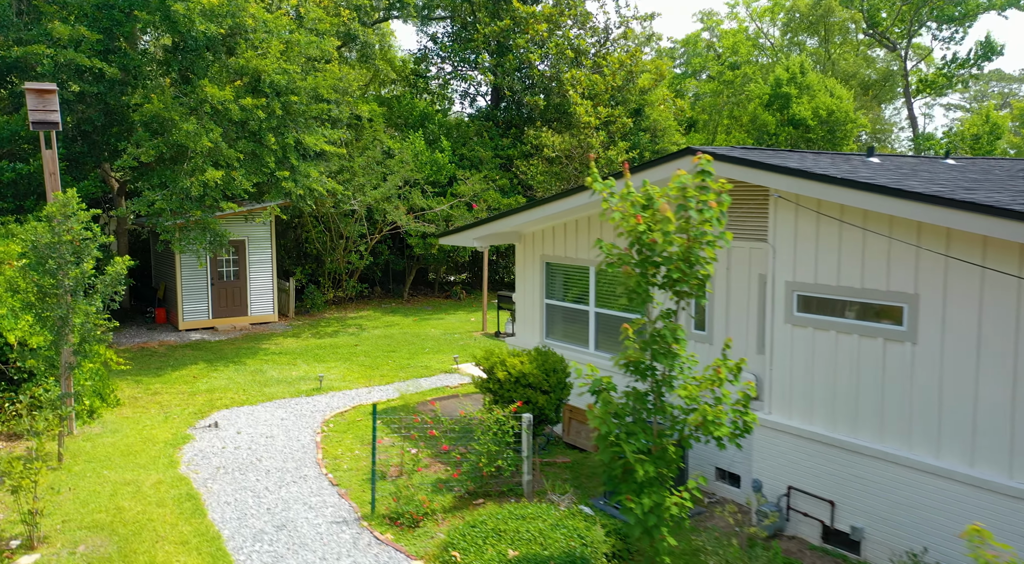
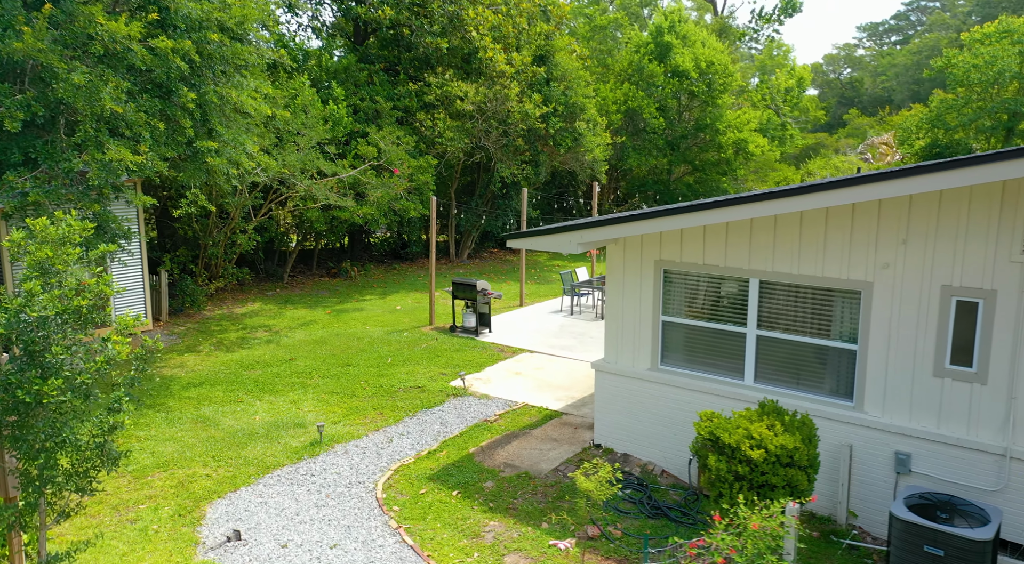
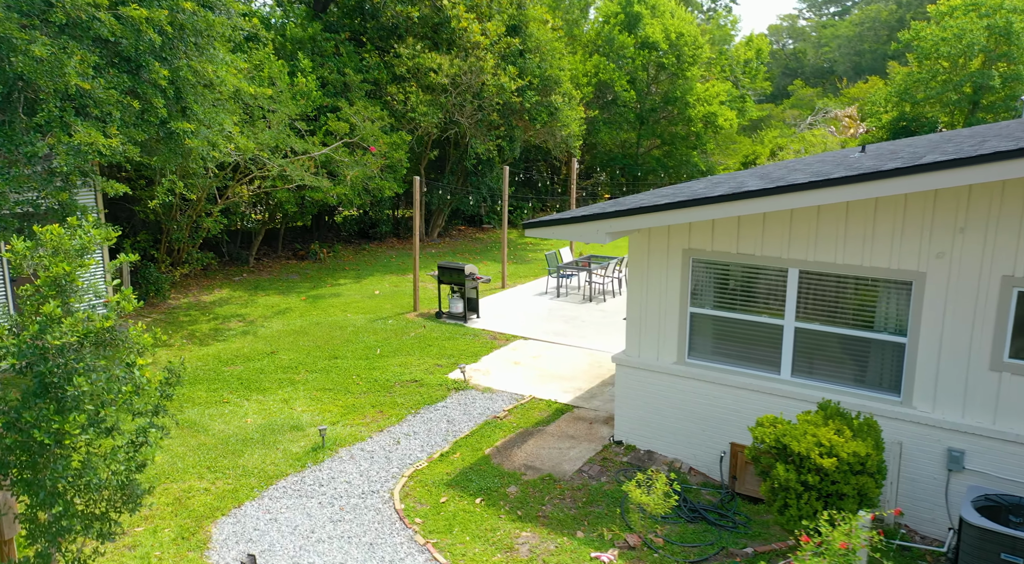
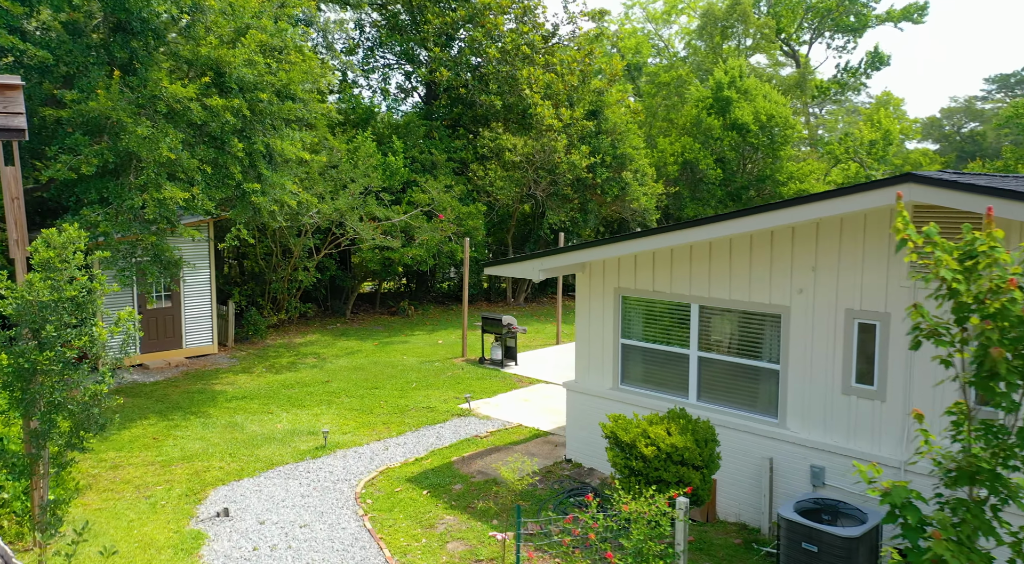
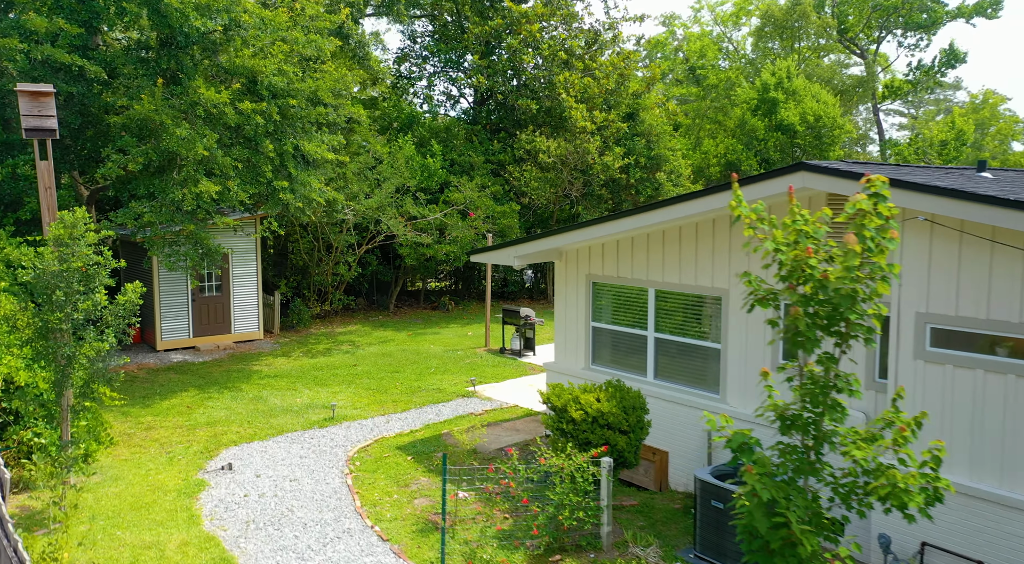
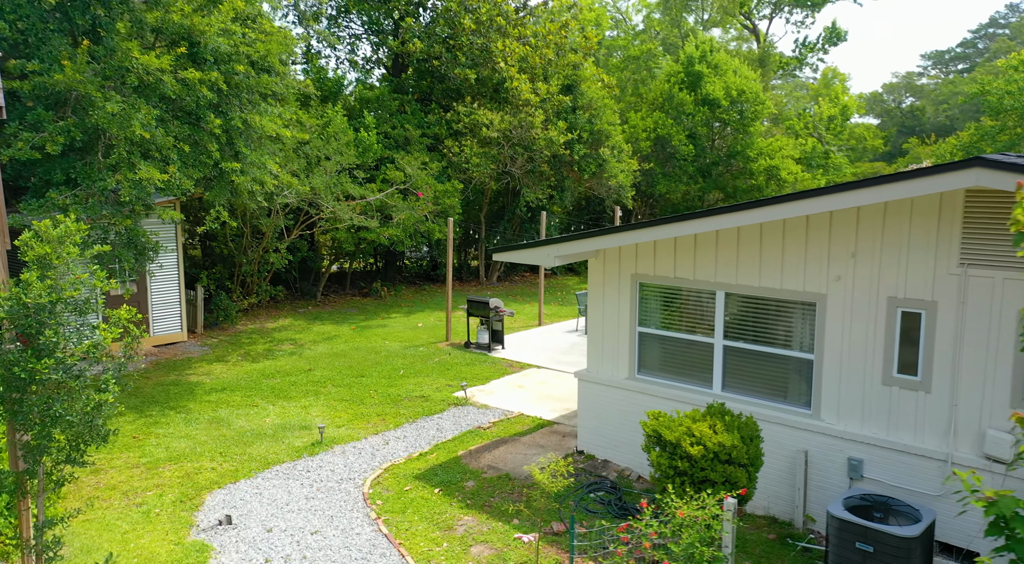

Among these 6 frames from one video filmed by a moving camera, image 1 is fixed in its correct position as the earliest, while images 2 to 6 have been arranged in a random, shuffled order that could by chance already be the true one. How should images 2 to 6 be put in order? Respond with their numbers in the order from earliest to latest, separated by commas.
5, 4, 6, 2, 3
